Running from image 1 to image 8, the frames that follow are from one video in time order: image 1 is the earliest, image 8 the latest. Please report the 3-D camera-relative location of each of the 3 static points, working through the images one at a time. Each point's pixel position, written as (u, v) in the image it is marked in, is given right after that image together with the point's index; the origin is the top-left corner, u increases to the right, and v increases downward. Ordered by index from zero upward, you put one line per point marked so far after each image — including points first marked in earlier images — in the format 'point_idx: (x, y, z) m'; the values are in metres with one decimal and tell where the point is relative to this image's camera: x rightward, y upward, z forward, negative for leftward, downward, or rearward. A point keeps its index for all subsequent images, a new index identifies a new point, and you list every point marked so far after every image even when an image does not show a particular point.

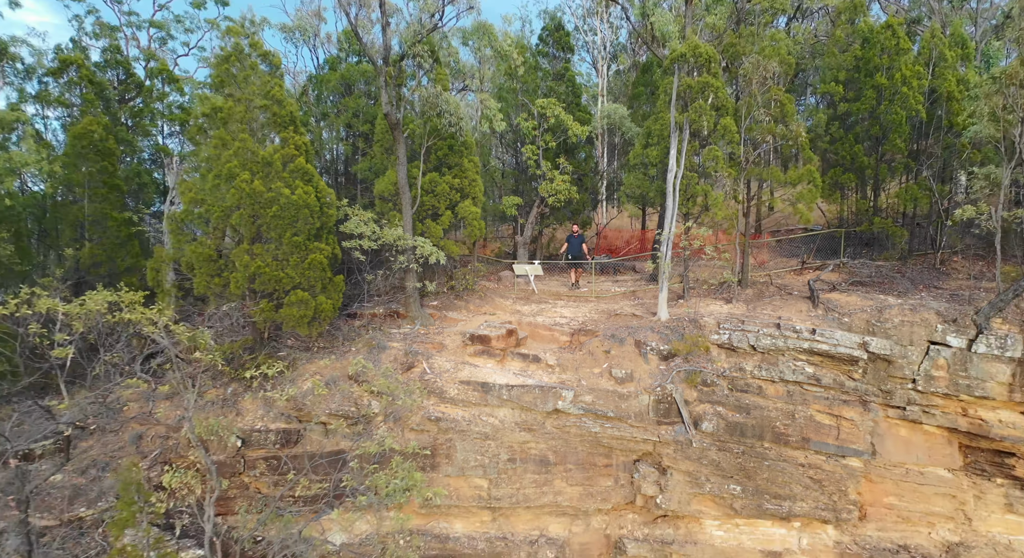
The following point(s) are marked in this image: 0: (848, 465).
0: (+4.5, -2.4, +7.6) m
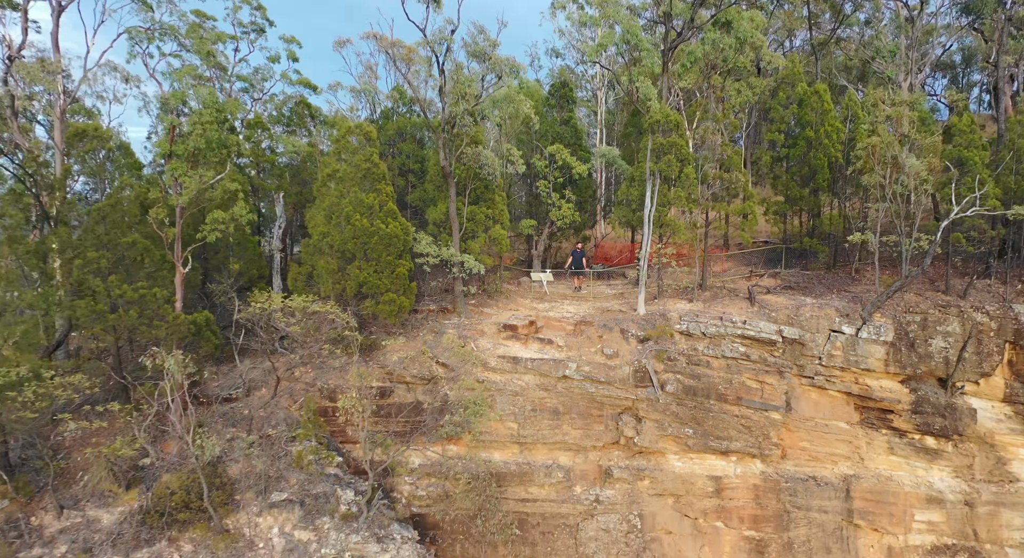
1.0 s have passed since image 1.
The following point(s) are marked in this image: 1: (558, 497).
0: (+4.9, -2.5, +10.8) m
1: (+0.8, -3.7, +10.1) m
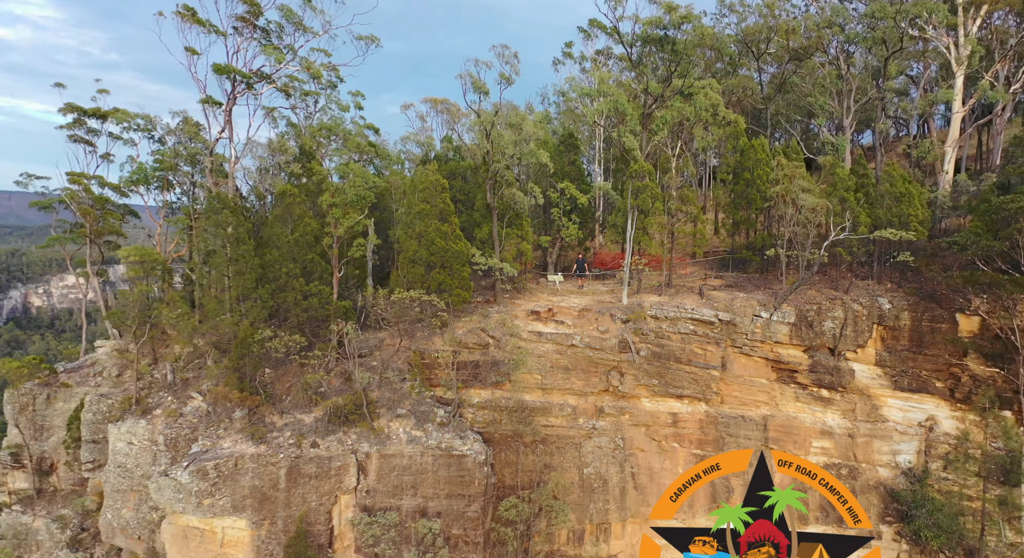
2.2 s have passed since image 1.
0: (+5.6, -2.5, +16.1) m
1: (+1.5, -3.7, +15.4) m
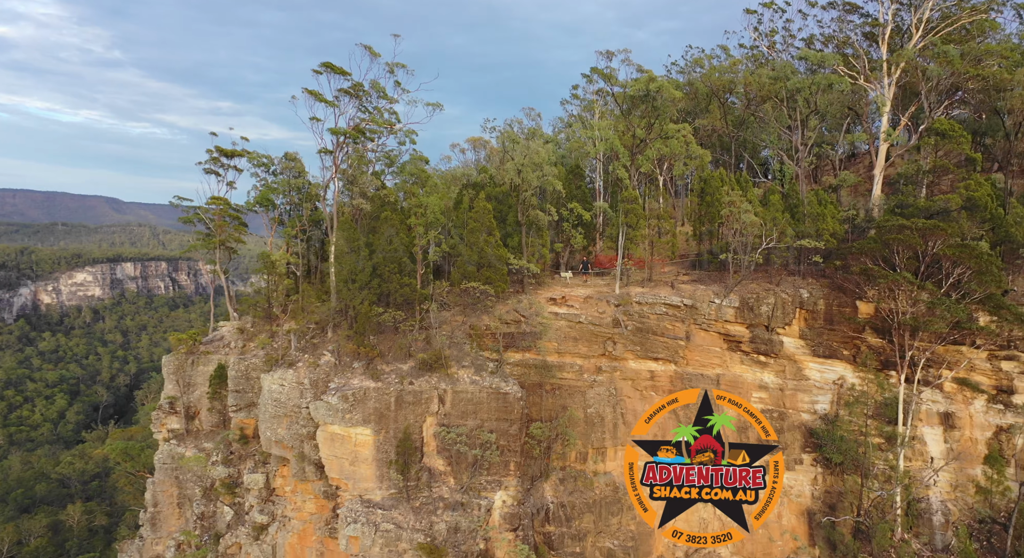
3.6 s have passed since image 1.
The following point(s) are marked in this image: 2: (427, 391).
0: (+6.5, -2.4, +22.5) m
1: (+2.4, -3.5, +21.8) m
2: (-2.8, -3.4, +18.8) m
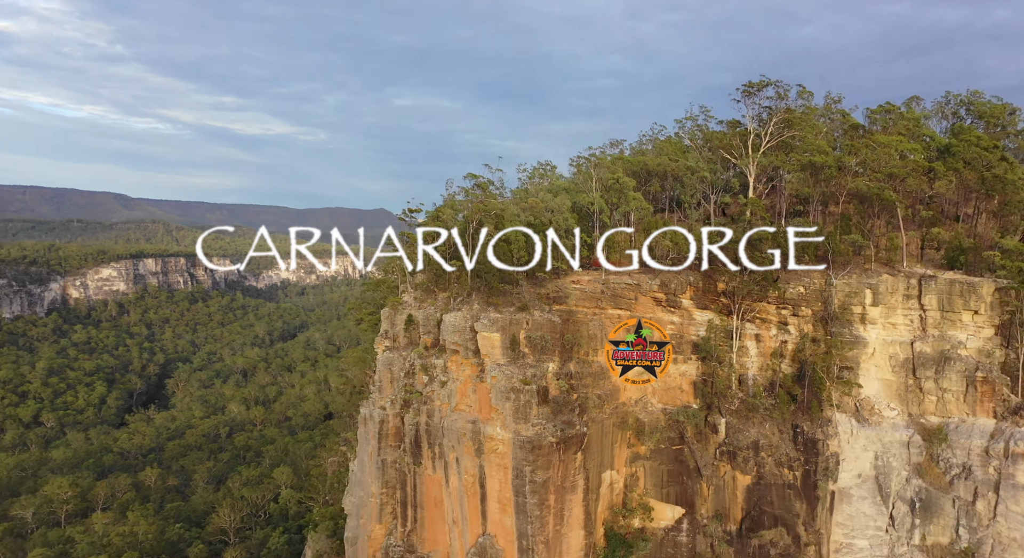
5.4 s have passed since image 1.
0: (+10.0, -1.8, +48.0) m
1: (+5.9, -3.0, +47.3) m
2: (+0.6, -2.9, +44.4) m
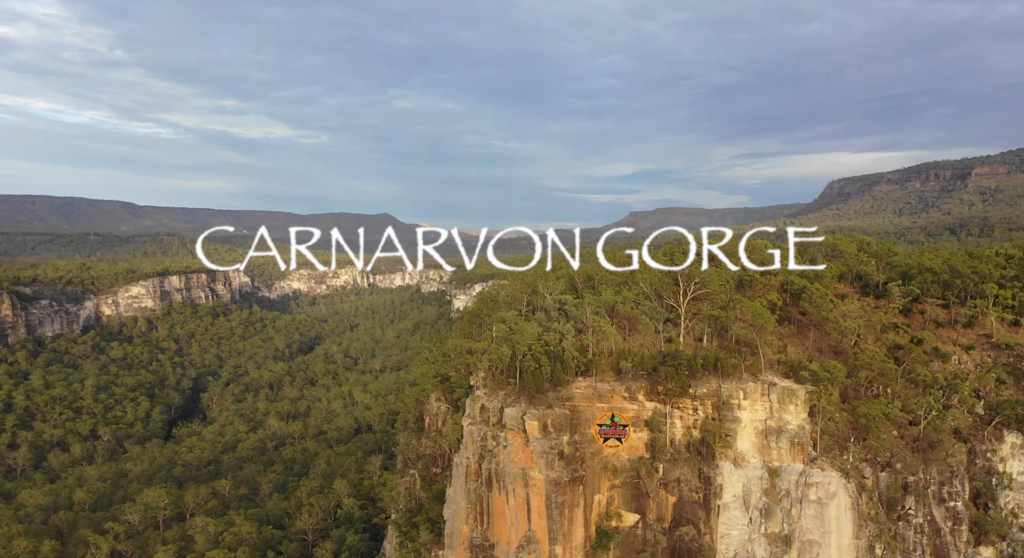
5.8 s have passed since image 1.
0: (+14.4, -17.4, +84.7) m
1: (+10.3, -18.6, +84.1) m
2: (+5.0, -18.6, +81.1) m
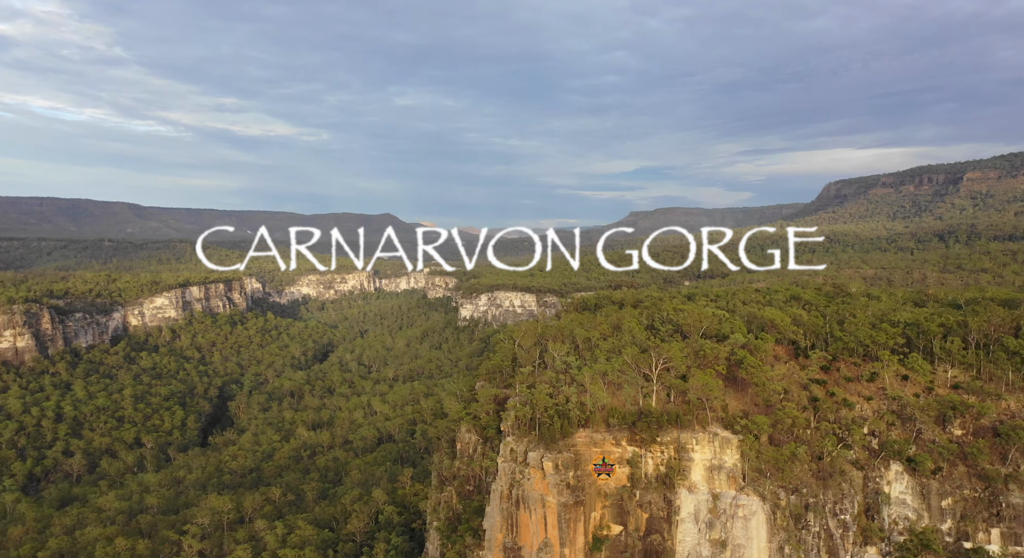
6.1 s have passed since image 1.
0: (+18.7, -34.3, +120.2) m
1: (+14.7, -35.5, +119.5) m
2: (+9.4, -35.5, +116.6) m
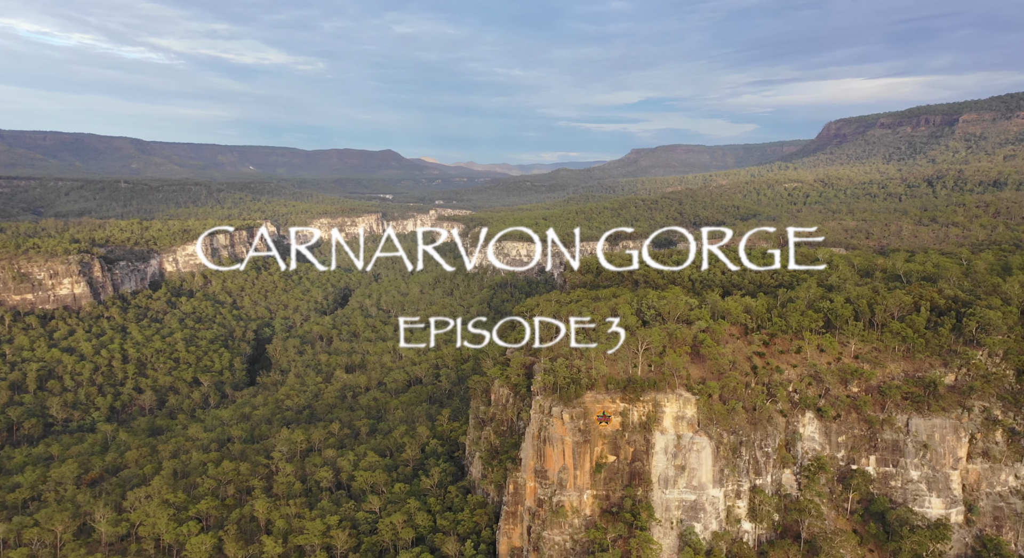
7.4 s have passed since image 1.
0: (+27.1, -36.7, +173.3) m
1: (+23.1, -38.0, +172.8) m
2: (+17.8, -38.3, +169.9) m
